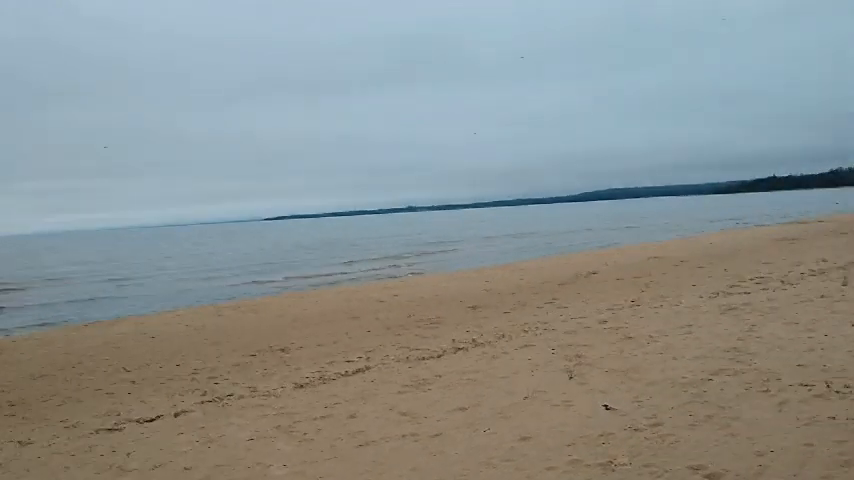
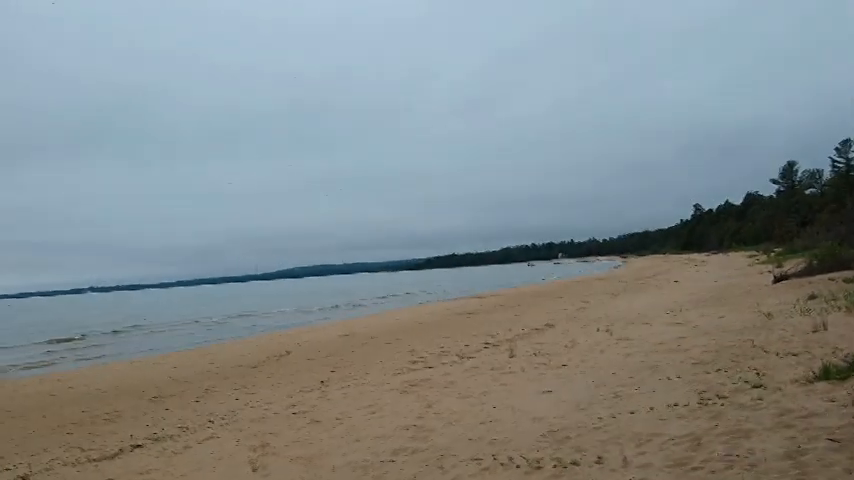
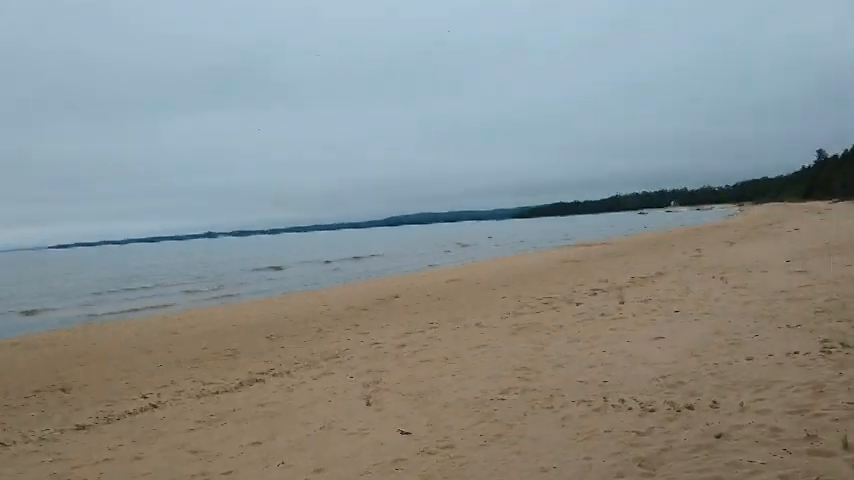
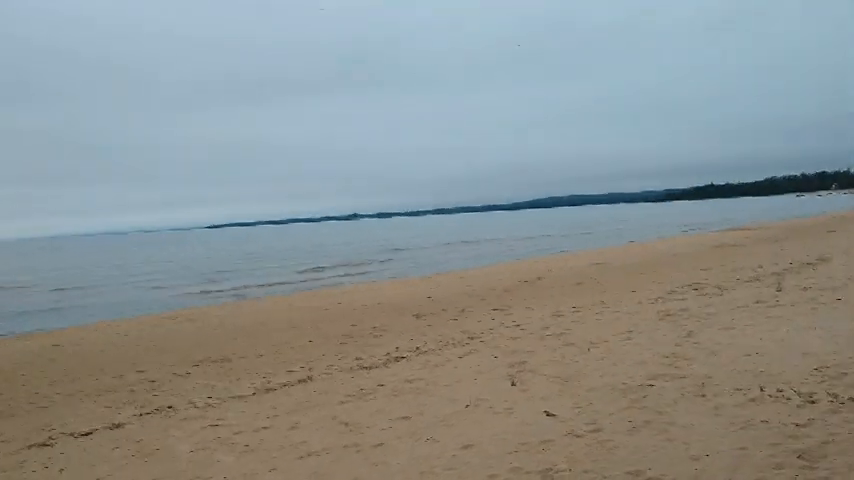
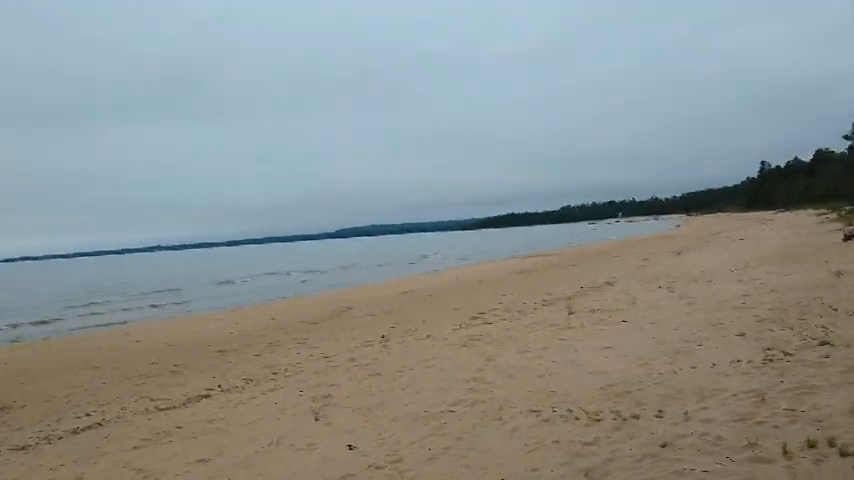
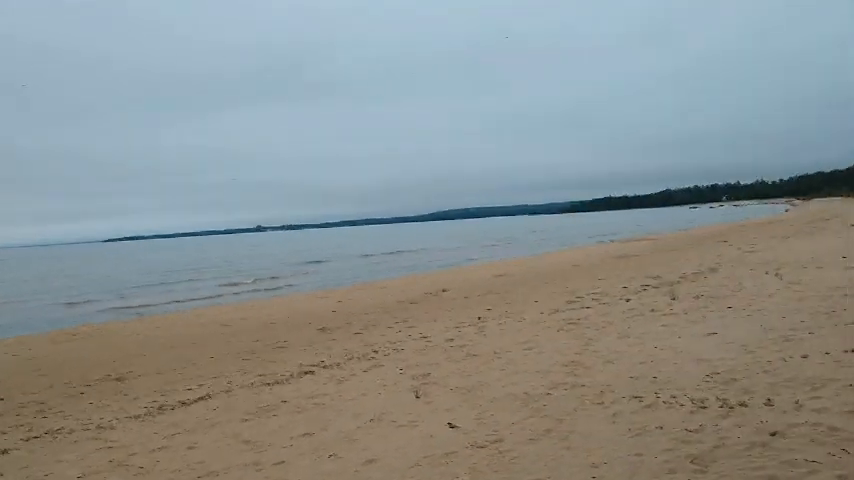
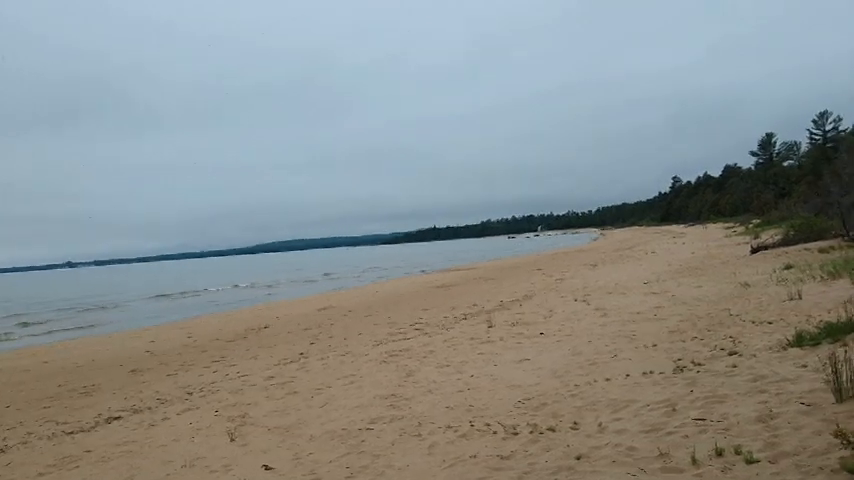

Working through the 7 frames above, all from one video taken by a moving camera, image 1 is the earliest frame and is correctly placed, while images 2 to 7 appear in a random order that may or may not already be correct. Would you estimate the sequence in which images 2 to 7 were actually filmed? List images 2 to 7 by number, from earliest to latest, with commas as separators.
4, 6, 3, 5, 7, 2
